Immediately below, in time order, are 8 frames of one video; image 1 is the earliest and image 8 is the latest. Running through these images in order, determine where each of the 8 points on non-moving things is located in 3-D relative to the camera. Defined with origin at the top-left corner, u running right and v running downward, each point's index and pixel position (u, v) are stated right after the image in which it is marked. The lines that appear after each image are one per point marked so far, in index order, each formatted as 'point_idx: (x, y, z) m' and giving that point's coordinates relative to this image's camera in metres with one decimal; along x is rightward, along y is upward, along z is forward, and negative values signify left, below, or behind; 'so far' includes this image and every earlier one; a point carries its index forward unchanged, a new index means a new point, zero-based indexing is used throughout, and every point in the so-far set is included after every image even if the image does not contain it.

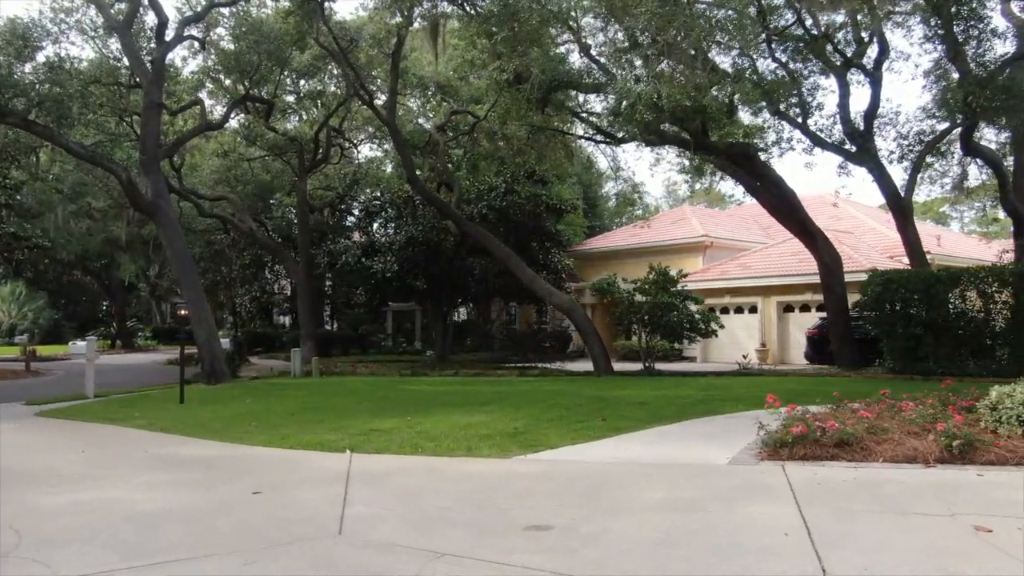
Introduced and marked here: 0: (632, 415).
0: (+1.7, -1.7, +11.2) m
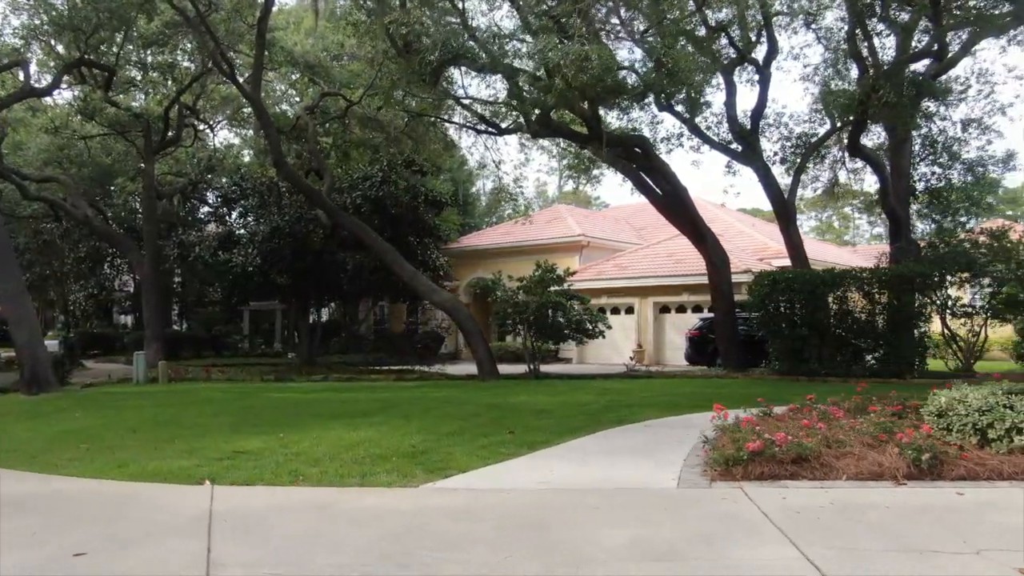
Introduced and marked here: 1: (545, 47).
0: (+0.3, -1.7, +10.0) m
1: (+0.6, +4.3, +14.4) m
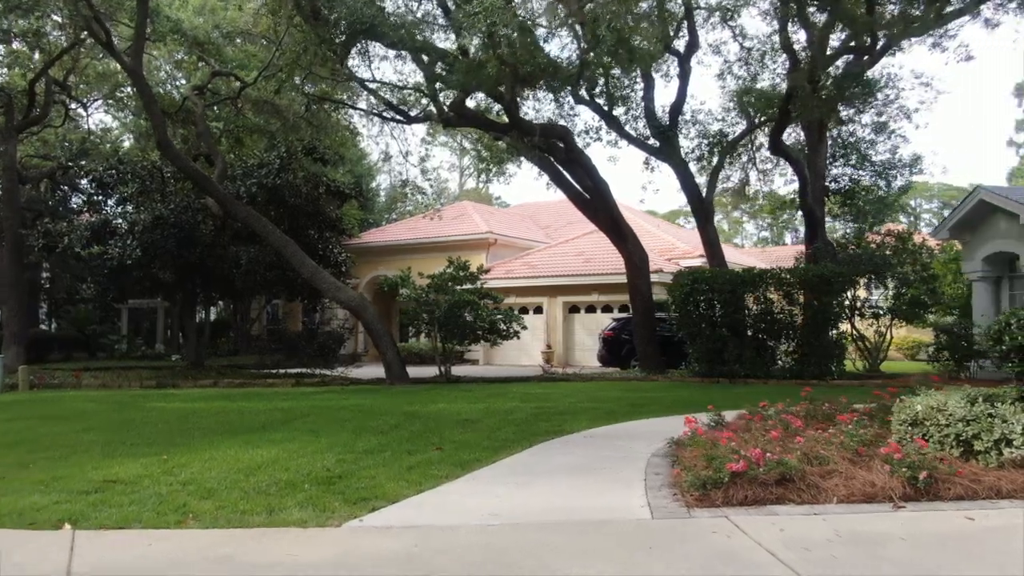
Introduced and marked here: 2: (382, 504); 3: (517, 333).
0: (-0.5, -1.6, +8.9) m
1: (-0.7, +4.3, +13.3) m
2: (-1.0, -1.6, +6.0) m
3: (+0.1, -1.1, +19.7) m
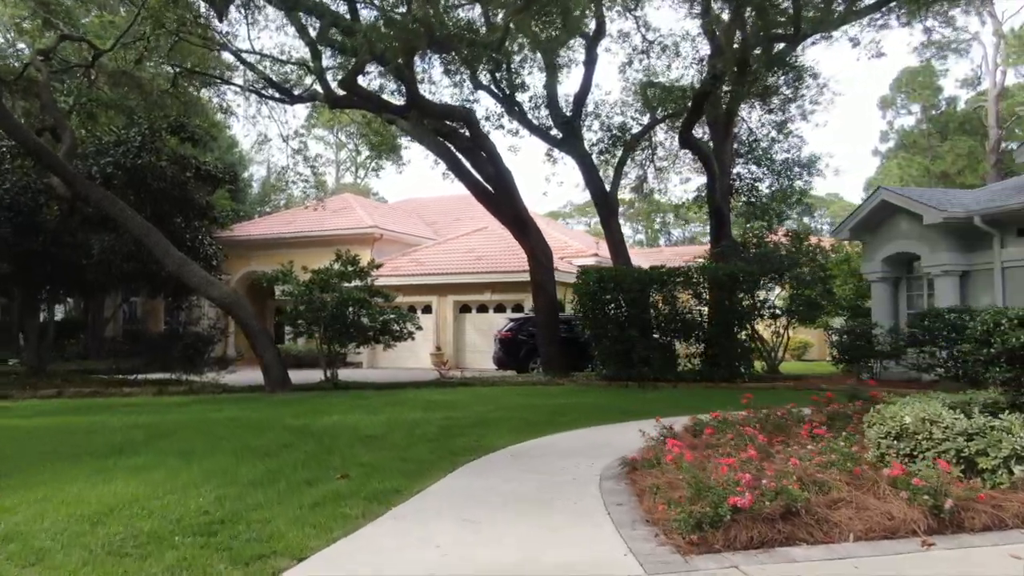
0: (-1.2, -1.6, +7.4) m
1: (-2.1, +4.4, +11.8) m
2: (-1.3, -1.5, +4.5) m
3: (-2.3, -1.0, +18.2) m
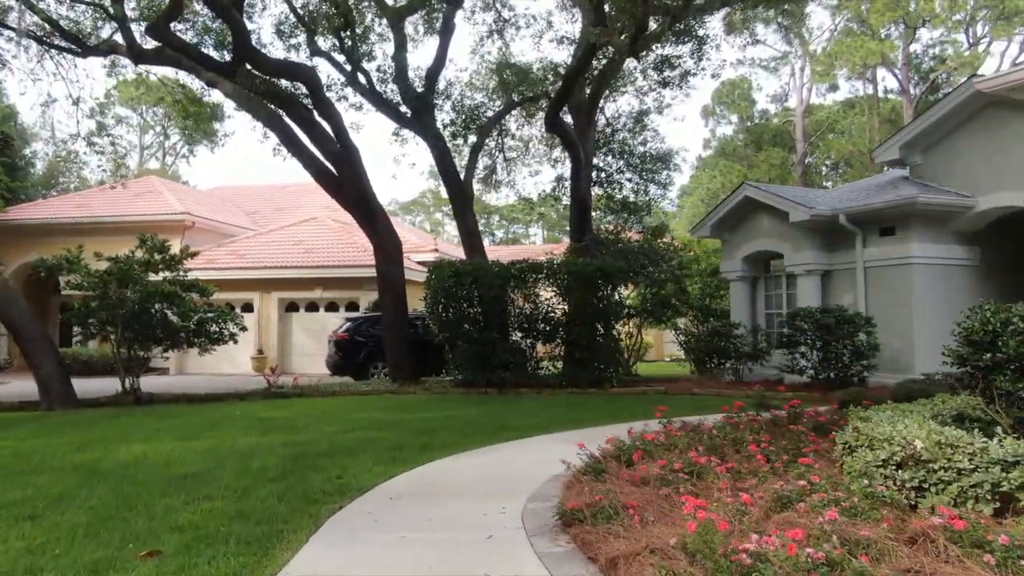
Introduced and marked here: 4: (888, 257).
0: (-2.0, -1.5, +5.2) m
1: (-3.7, +4.5, +9.3) m
2: (-1.3, -1.4, +2.3) m
3: (-5.3, -0.9, +15.5) m
4: (+6.6, +0.5, +14.4) m
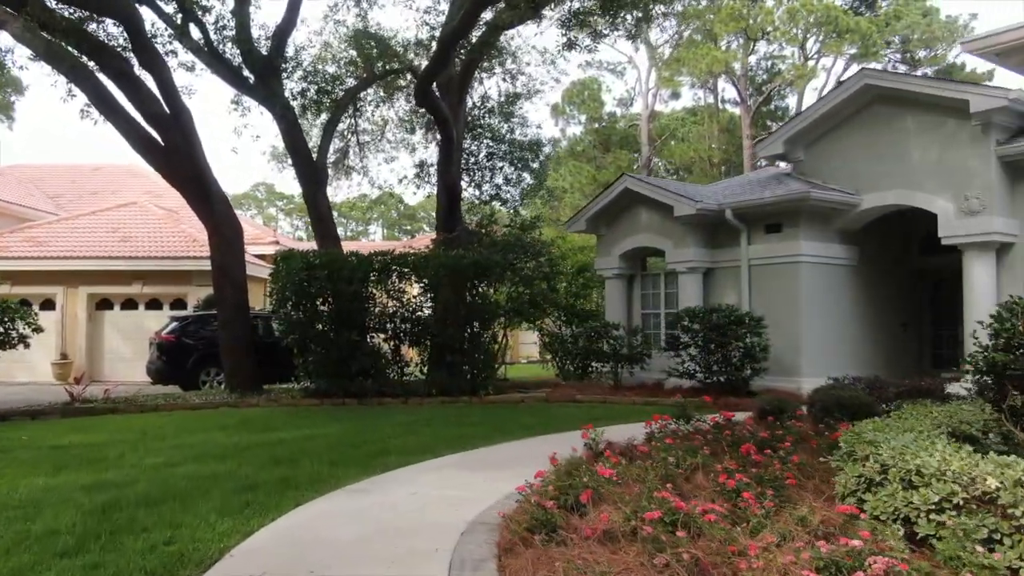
0: (-2.2, -1.4, +3.1) m
1: (-4.7, +4.6, +6.8) m
2: (-1.0, -1.3, +0.4) m
3: (-7.5, -0.8, +12.5) m
4: (+4.4, +0.5, +13.8) m
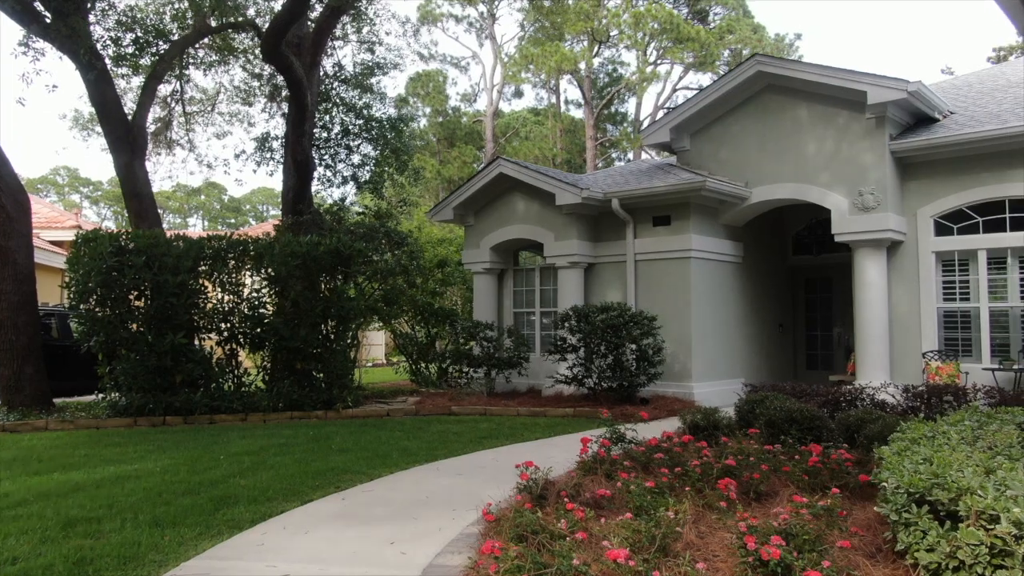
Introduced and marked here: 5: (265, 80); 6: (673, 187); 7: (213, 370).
0: (-2.0, -1.3, +0.9) m
1: (-5.1, +4.8, +4.0) m
2: (-0.3, -1.2, -1.5) m
3: (-9.1, -0.6, +9.0) m
4: (+2.3, +0.6, +12.7) m
5: (-4.8, +4.1, +16.0) m
6: (+2.4, +1.5, +12.2) m
7: (-4.1, -1.1, +11.2) m
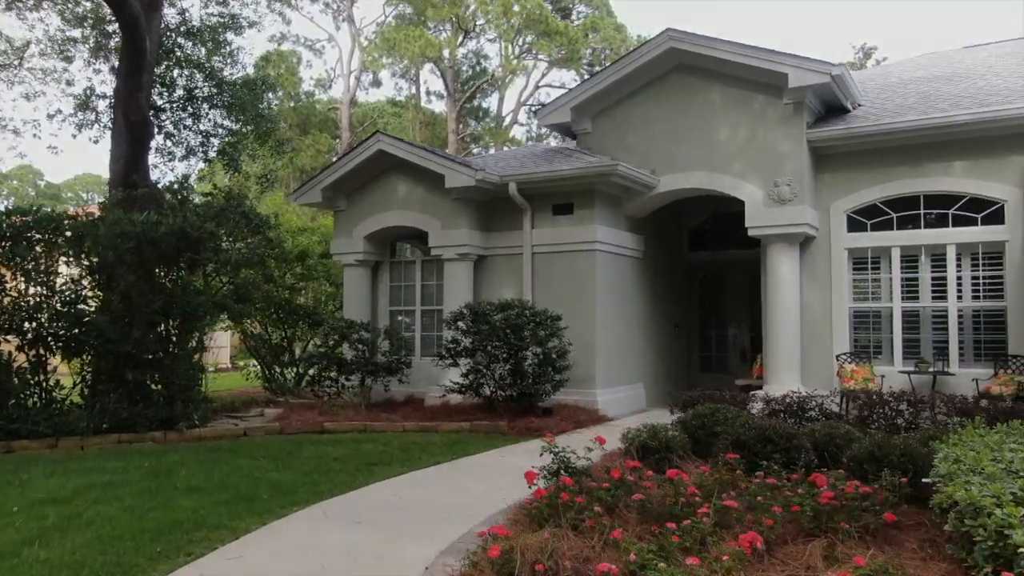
0: (-1.4, -1.2, -1.0) m
1: (-4.9, +4.9, +1.5) m
2: (+0.8, -1.2, -3.1) m
3: (-9.9, -0.4, +5.7) m
4: (+0.7, +0.6, +11.4) m
5: (-6.9, +4.2, +13.3) m
6: (+0.9, +1.6, +10.9) m
7: (-5.3, -1.0, +8.8) m
